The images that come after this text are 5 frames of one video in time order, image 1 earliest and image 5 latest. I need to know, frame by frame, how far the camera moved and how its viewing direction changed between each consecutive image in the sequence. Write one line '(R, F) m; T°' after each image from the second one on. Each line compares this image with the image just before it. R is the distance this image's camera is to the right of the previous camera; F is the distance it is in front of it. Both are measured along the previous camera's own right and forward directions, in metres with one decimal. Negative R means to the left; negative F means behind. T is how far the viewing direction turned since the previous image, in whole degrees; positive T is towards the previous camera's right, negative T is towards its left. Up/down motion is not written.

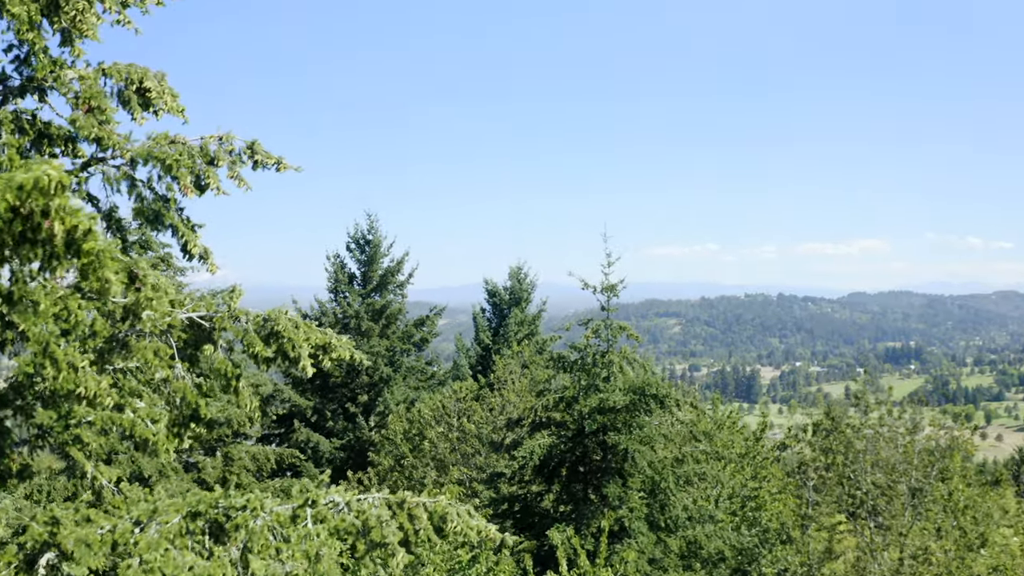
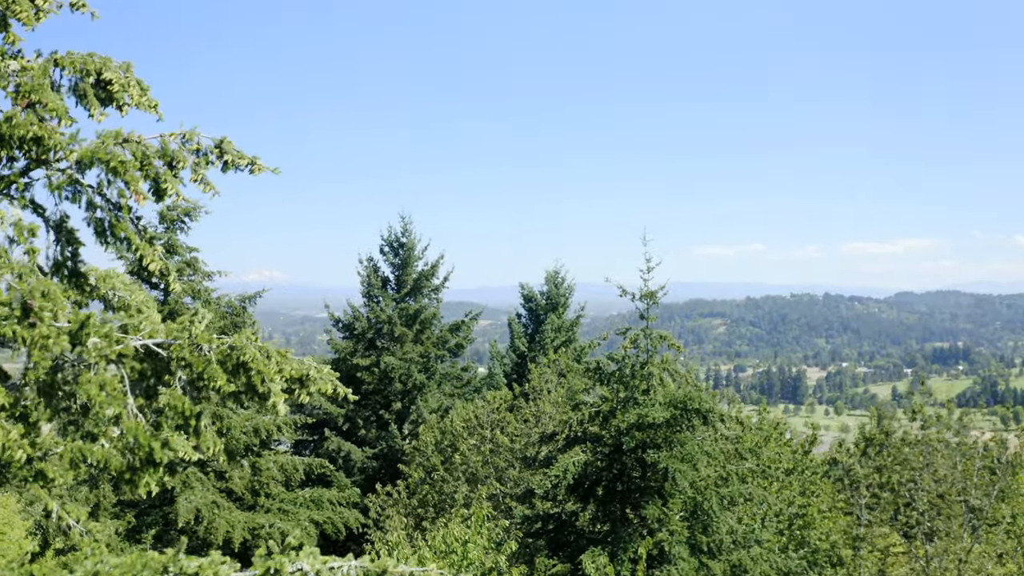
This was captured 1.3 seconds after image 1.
(+0.2, +0.6) m; -4°
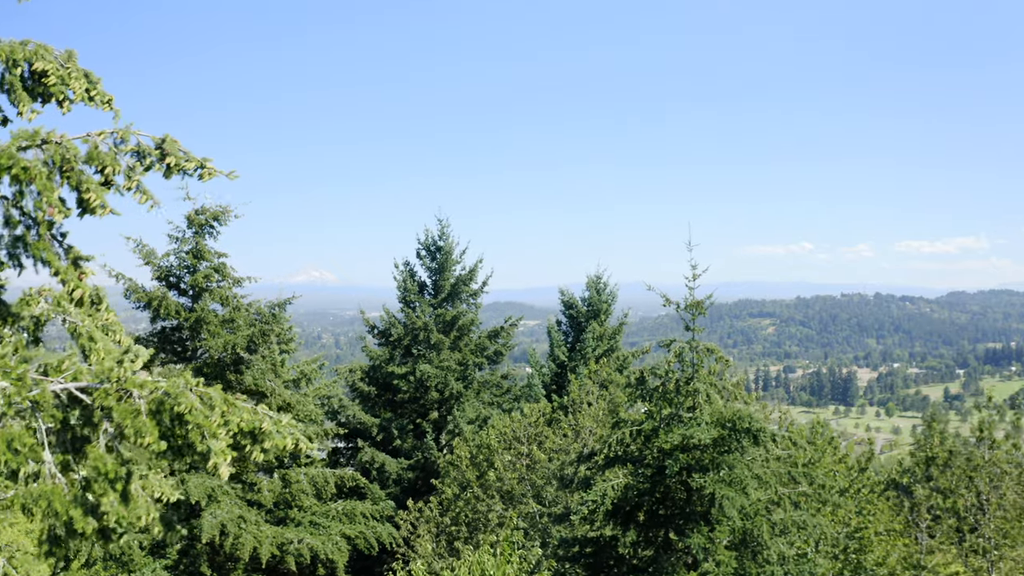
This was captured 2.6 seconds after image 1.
(+0.2, +0.7) m; -4°
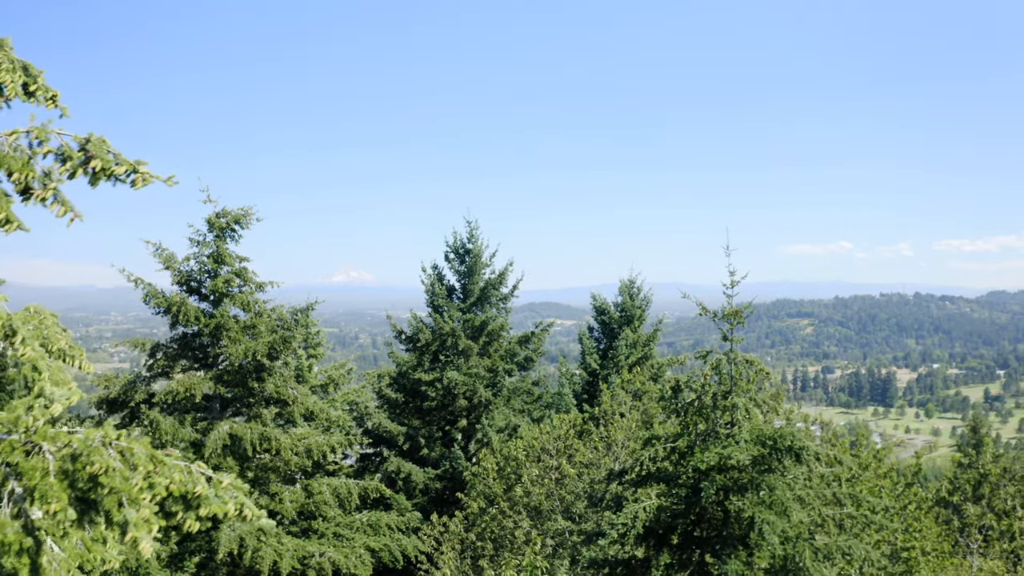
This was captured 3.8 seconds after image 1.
(+0.1, +0.5) m; -3°
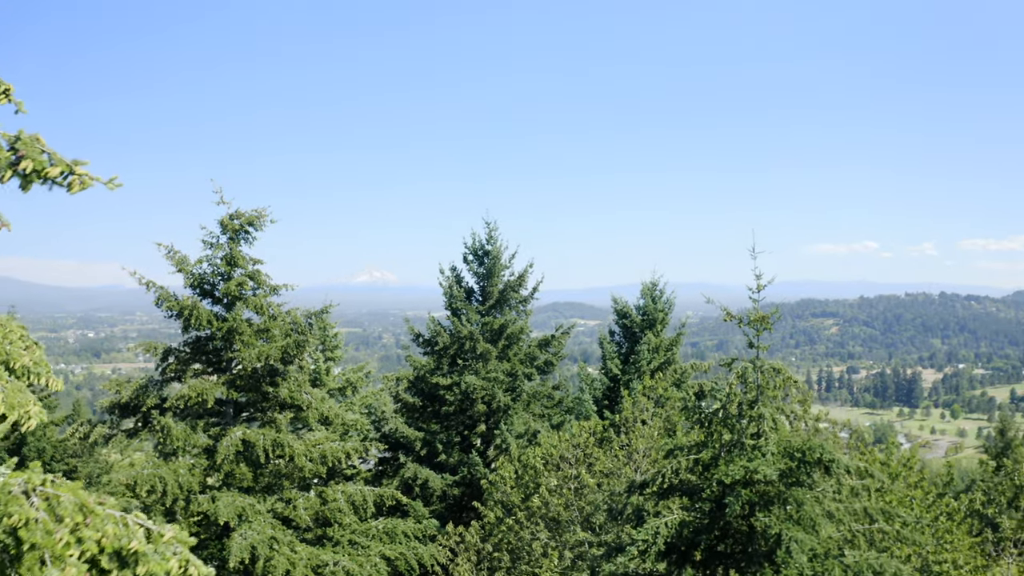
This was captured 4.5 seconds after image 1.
(+0.1, +0.3) m; -2°
